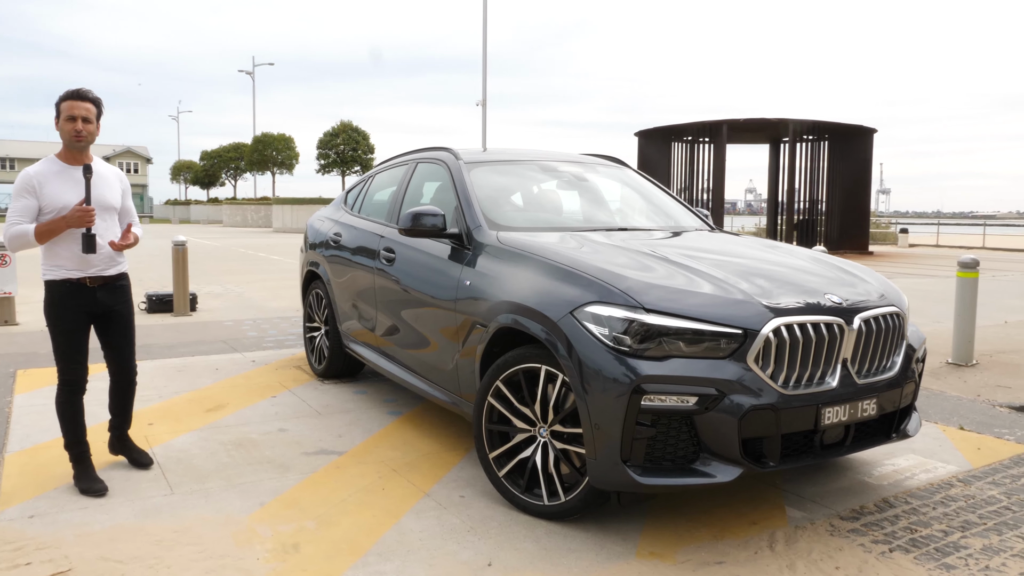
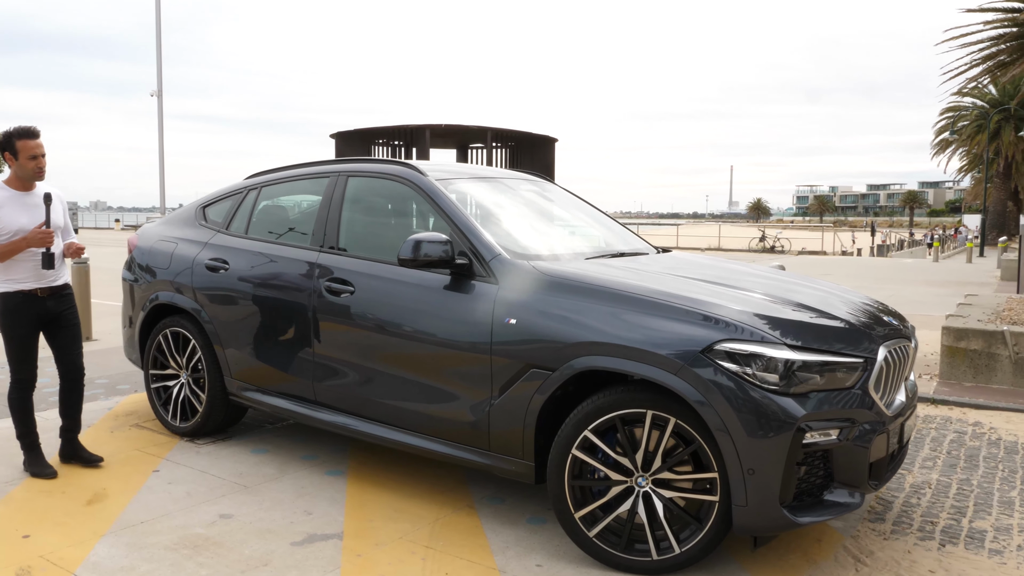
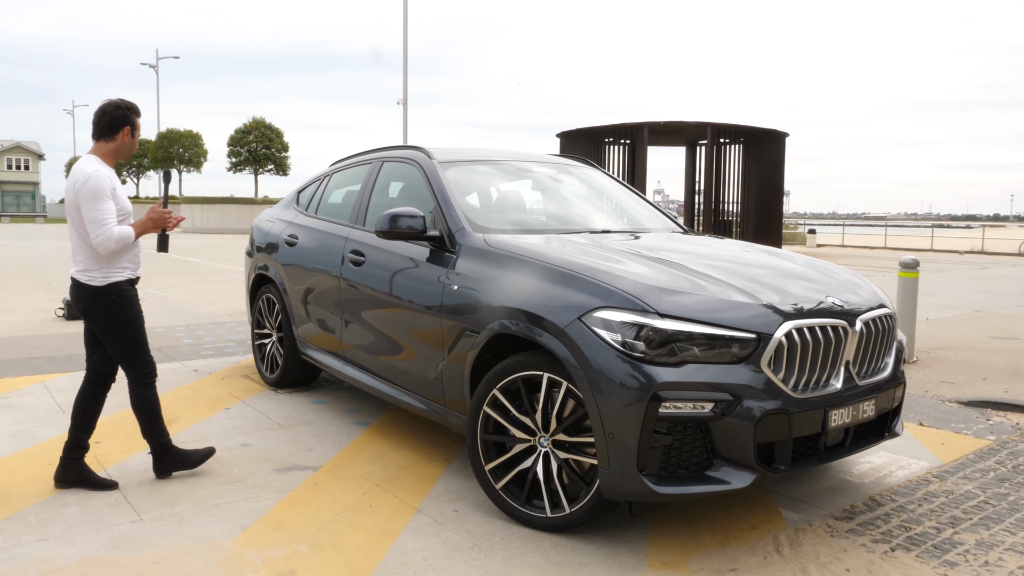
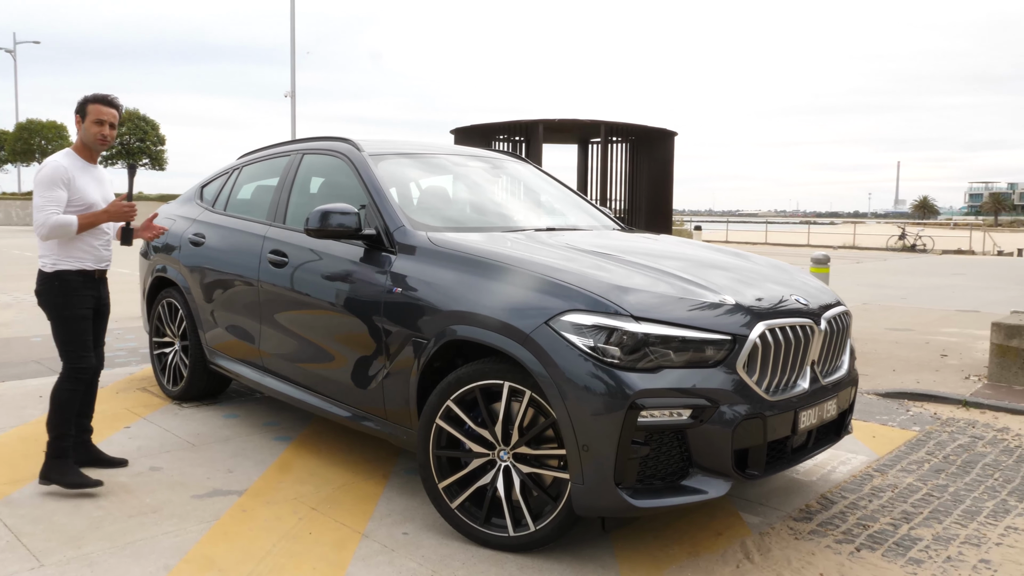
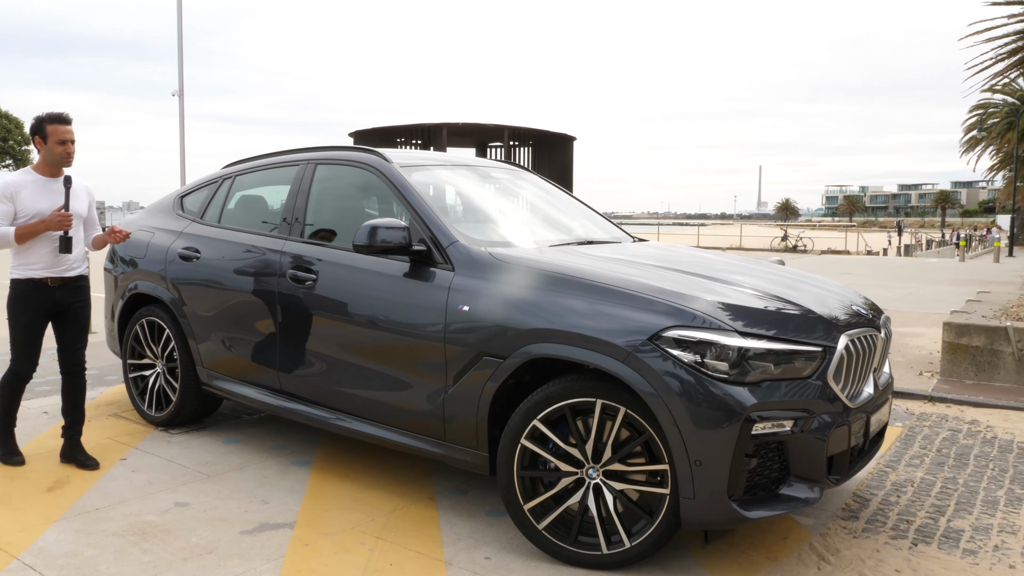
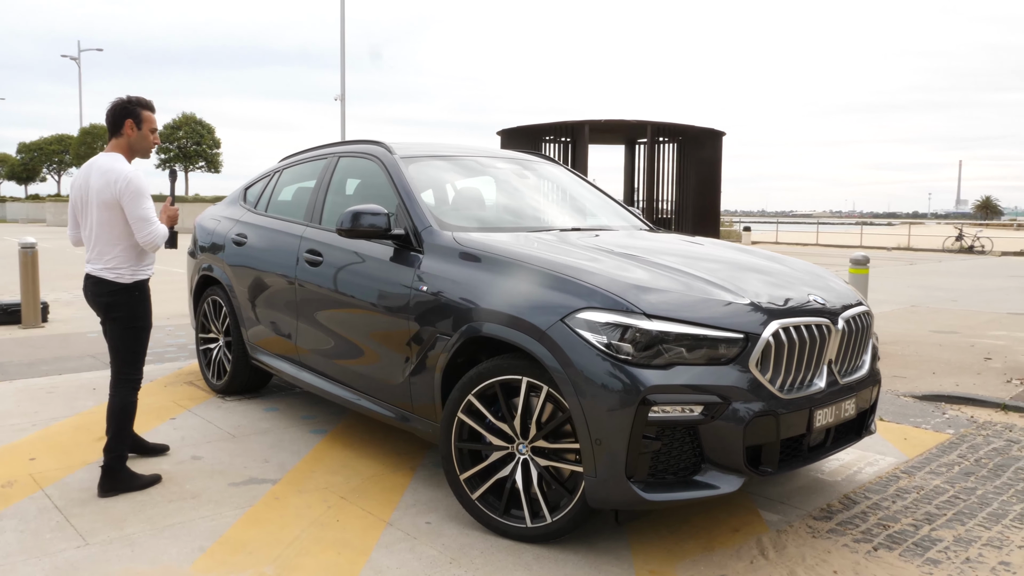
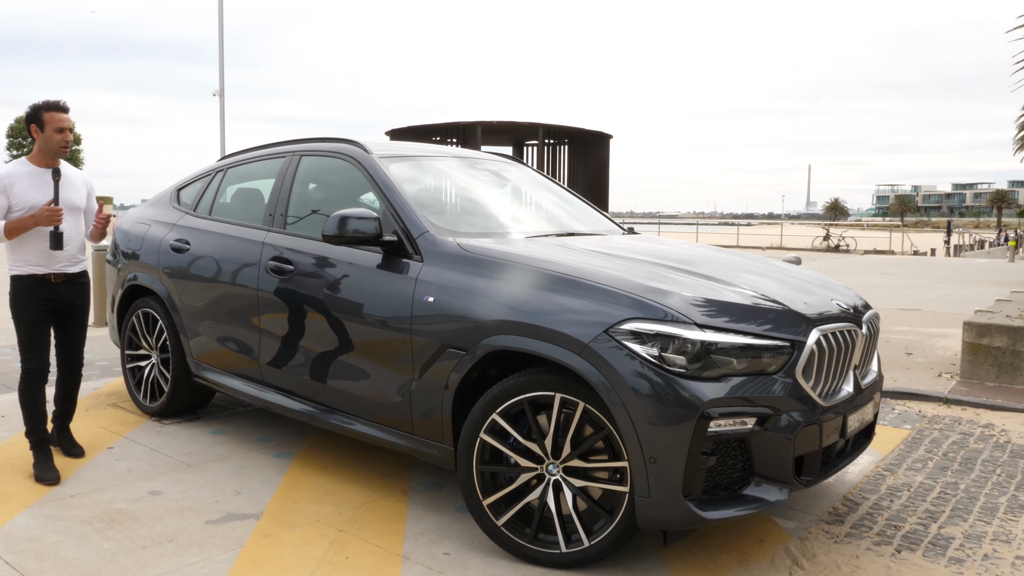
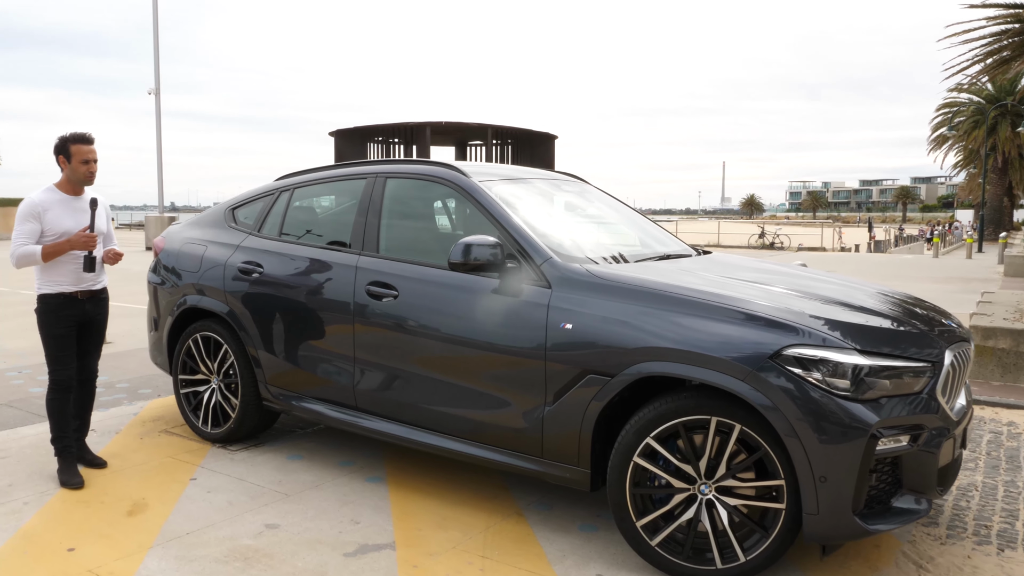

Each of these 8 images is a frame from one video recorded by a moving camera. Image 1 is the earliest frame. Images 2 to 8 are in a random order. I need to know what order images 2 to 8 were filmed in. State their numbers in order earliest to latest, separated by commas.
3, 6, 4, 7, 5, 2, 8
